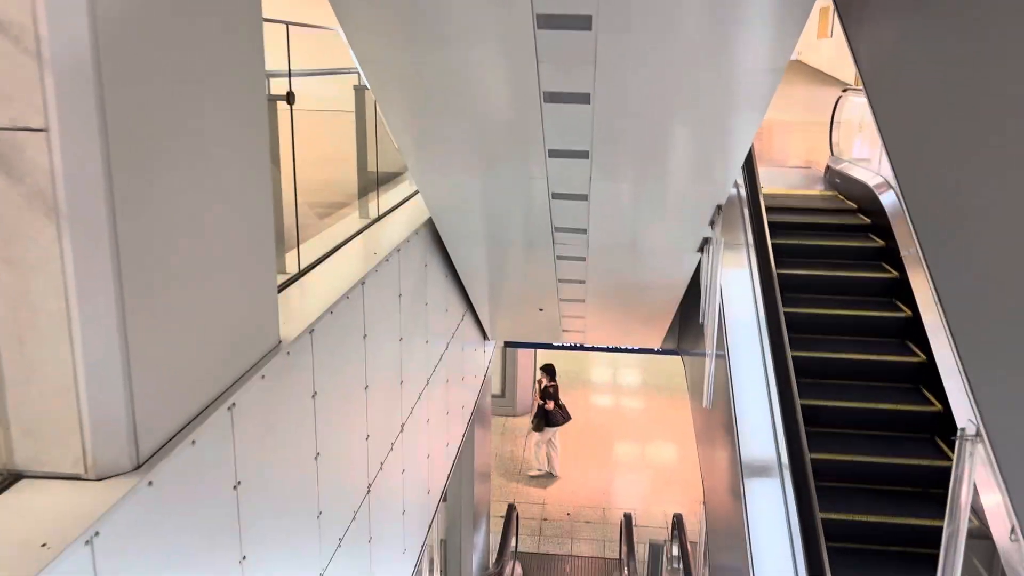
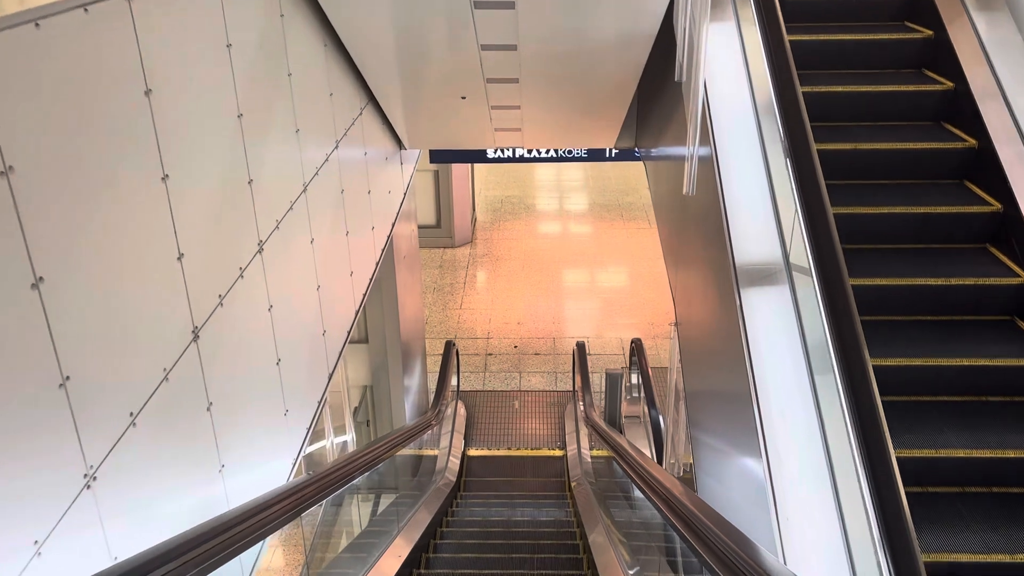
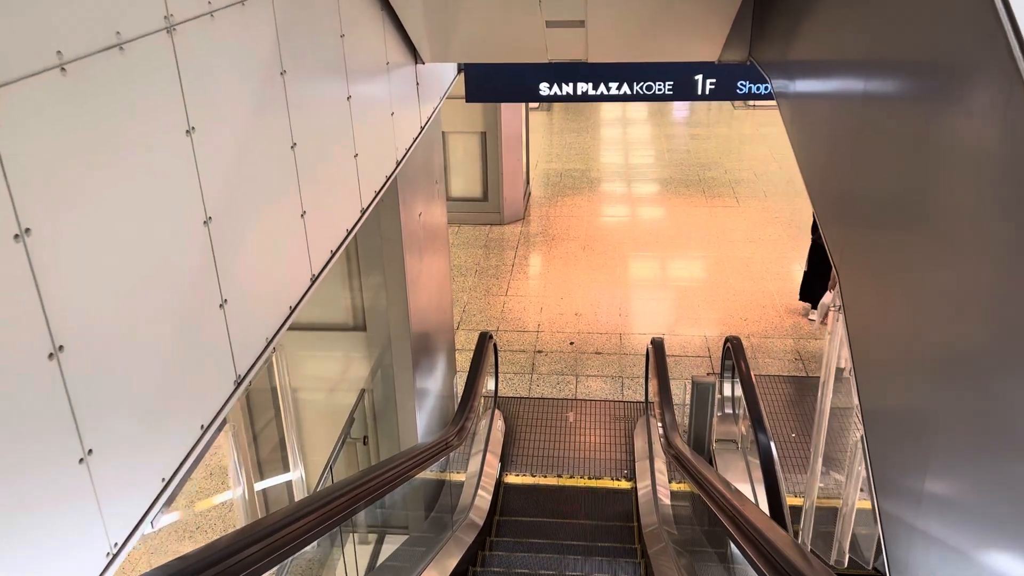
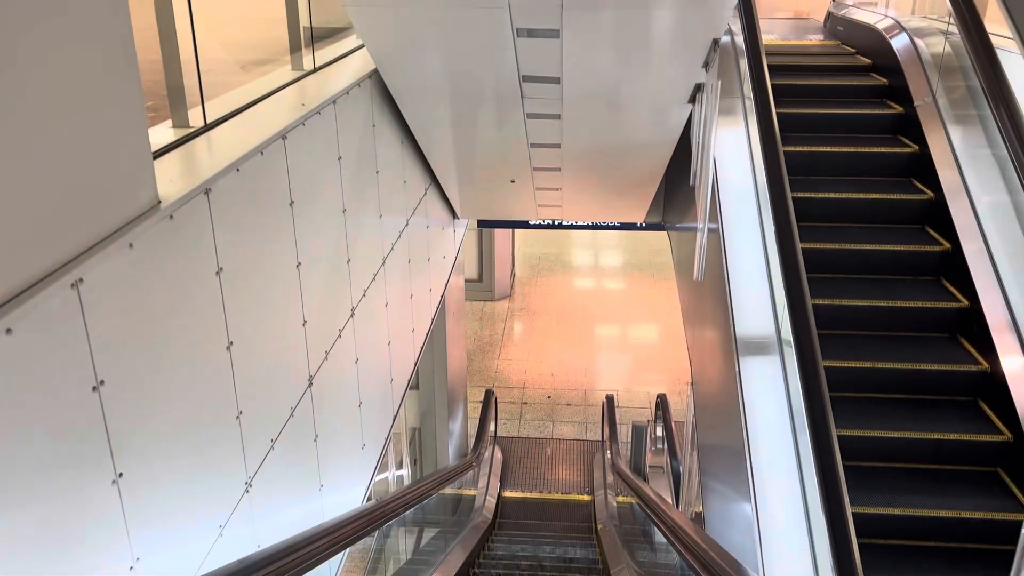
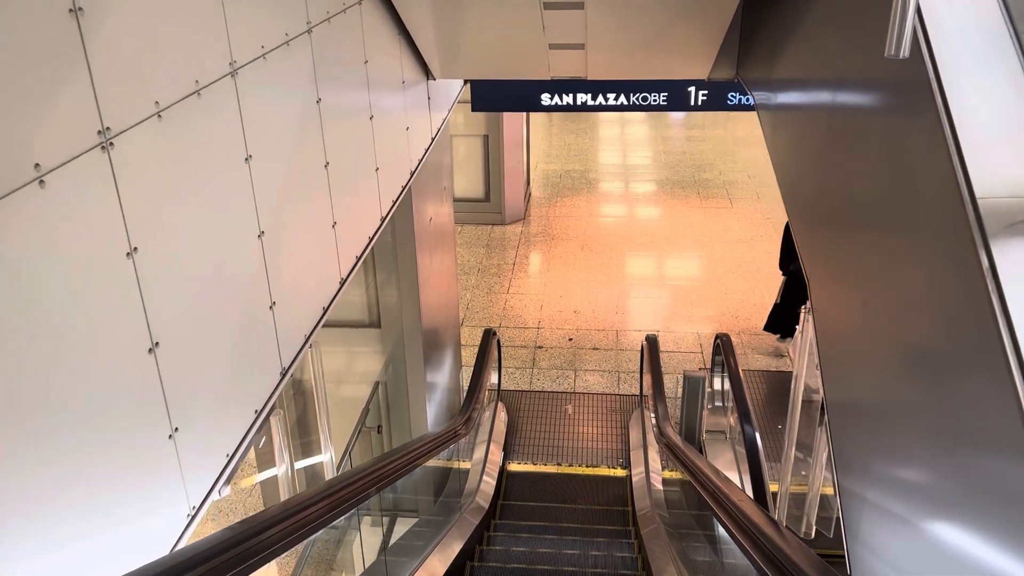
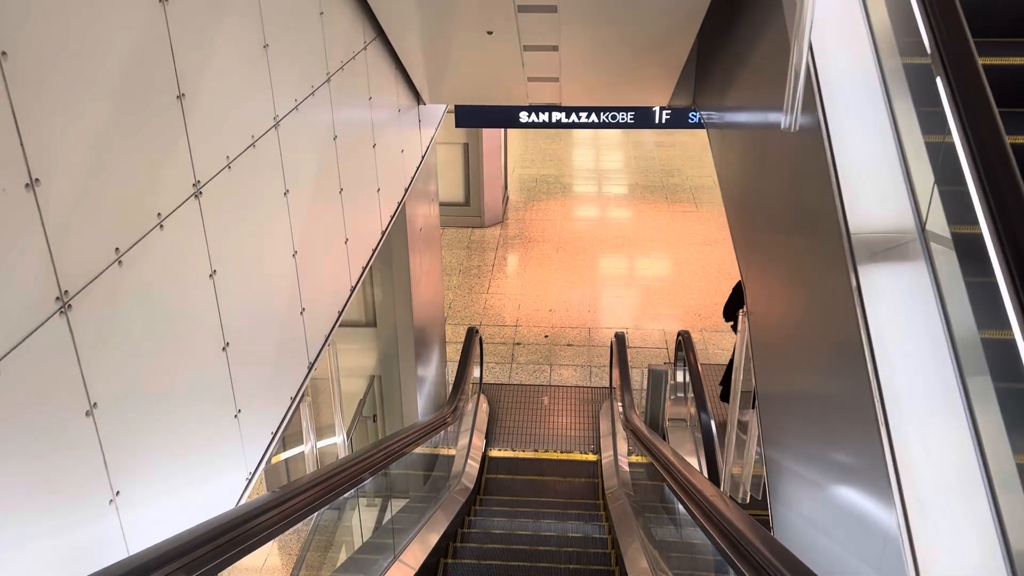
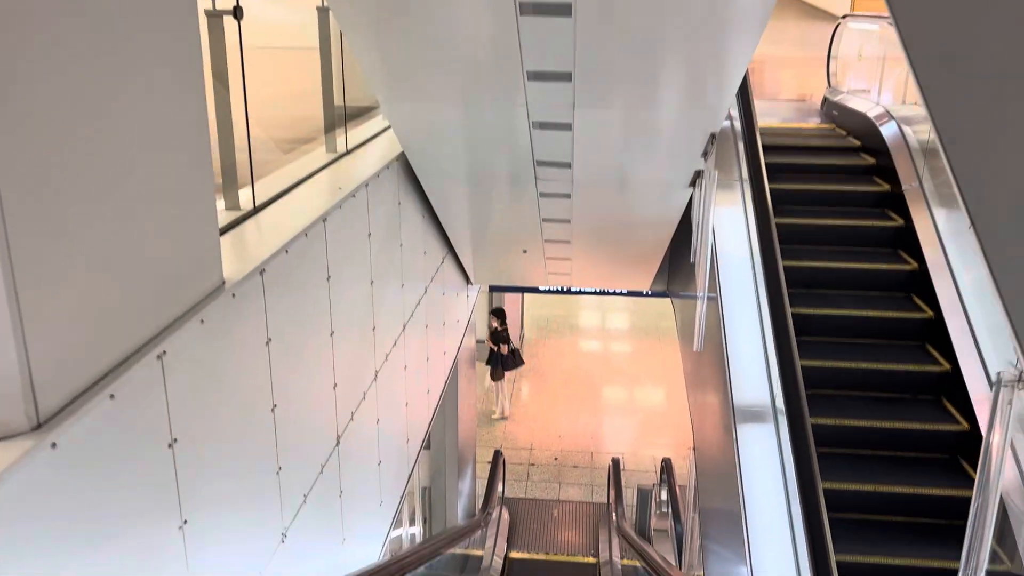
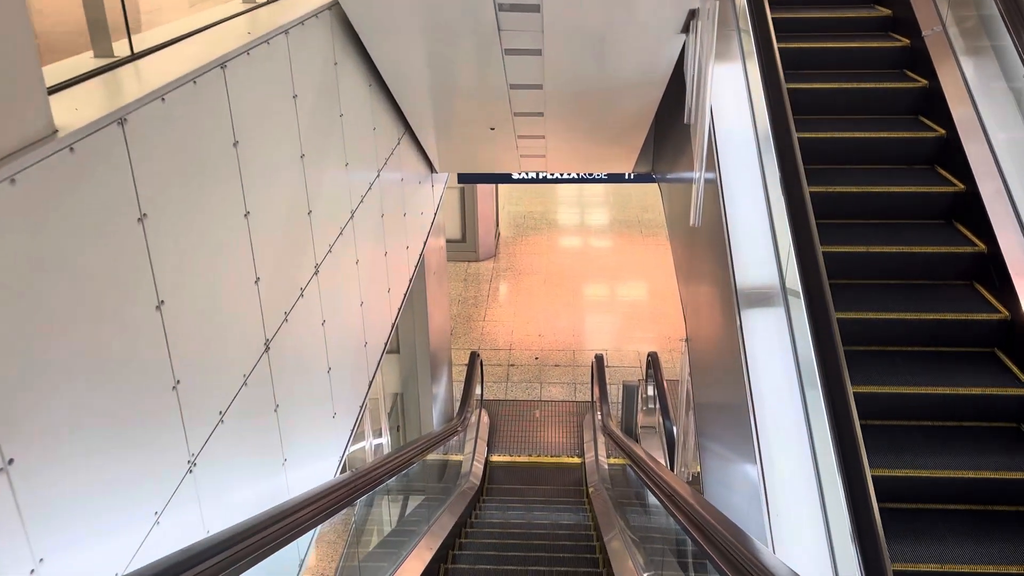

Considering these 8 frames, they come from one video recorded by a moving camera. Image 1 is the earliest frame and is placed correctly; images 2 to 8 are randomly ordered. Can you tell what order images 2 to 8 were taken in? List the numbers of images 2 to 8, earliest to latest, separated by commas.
7, 4, 8, 2, 6, 5, 3
